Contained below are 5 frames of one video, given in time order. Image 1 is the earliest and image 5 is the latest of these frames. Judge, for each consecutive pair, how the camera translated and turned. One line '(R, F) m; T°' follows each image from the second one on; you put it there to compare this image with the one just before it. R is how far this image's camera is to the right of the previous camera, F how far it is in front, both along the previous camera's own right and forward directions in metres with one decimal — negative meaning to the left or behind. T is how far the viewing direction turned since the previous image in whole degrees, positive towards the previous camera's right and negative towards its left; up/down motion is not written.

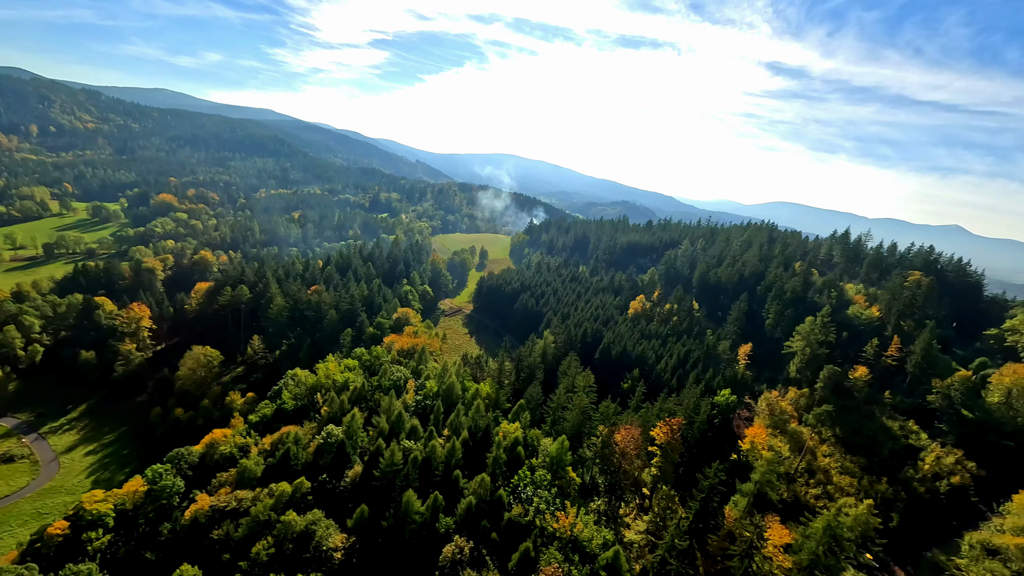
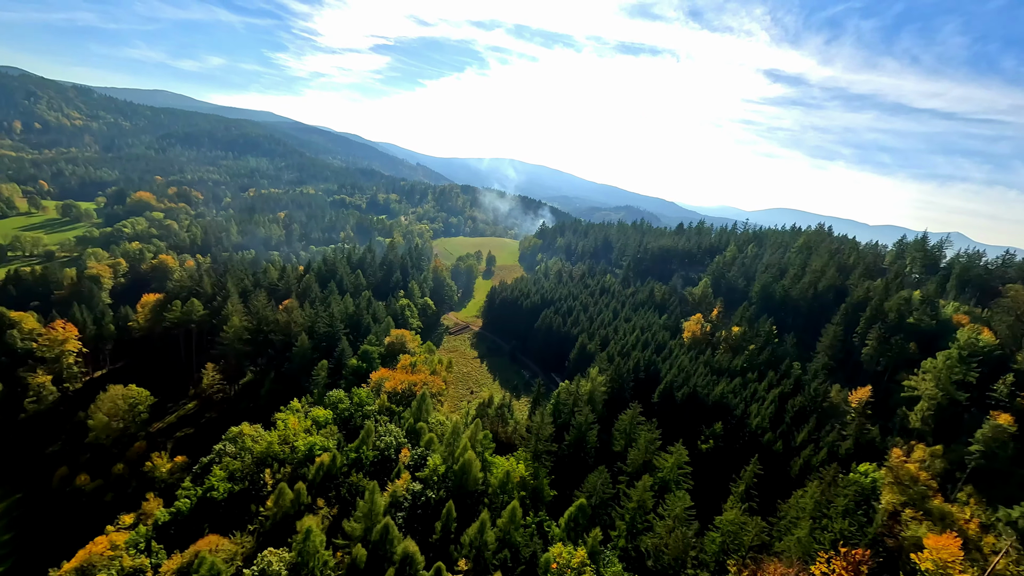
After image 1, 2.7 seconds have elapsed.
(-4.8, +21.8) m; 0°
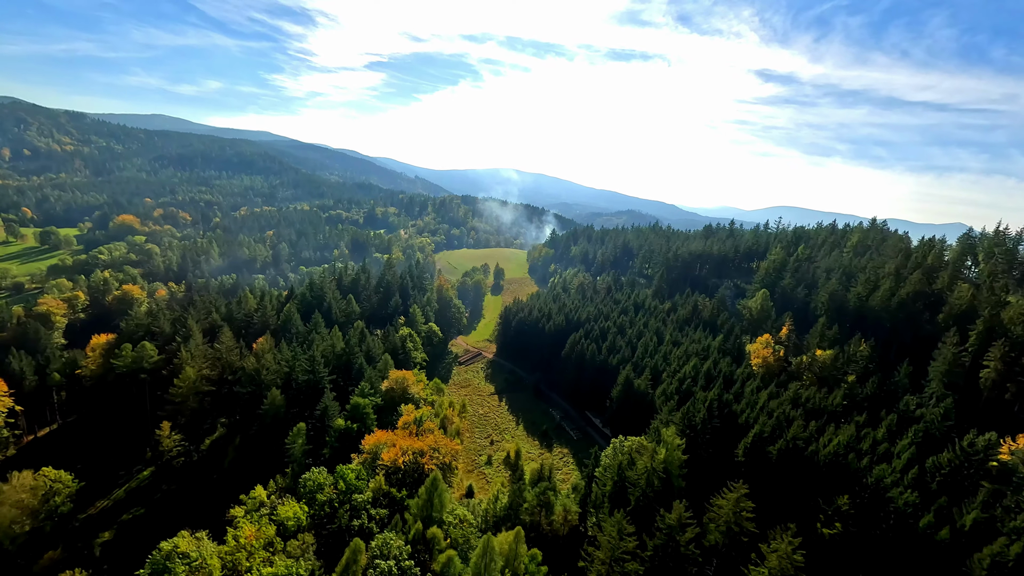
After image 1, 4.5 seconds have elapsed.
(-3.5, +15.5) m; 0°
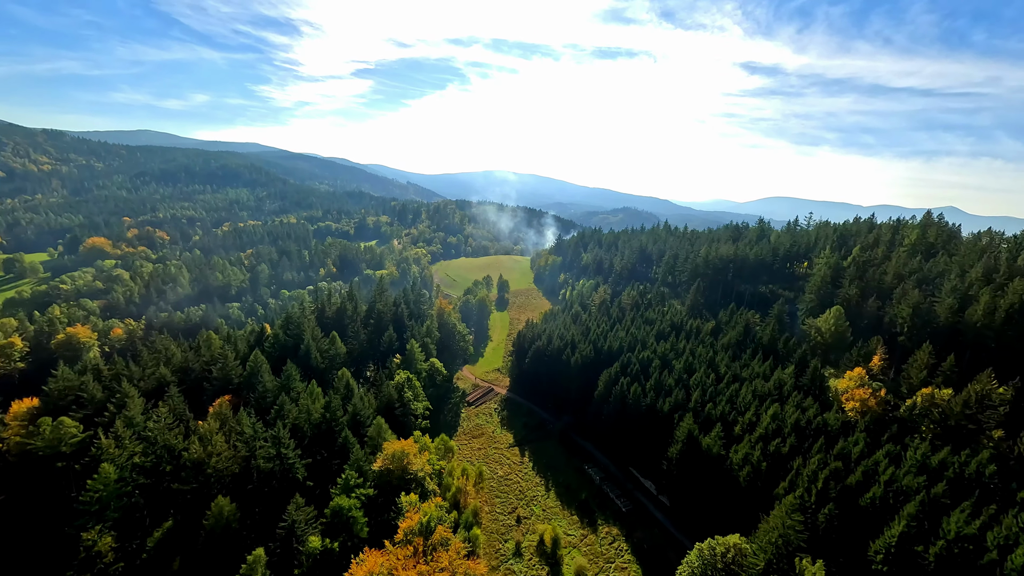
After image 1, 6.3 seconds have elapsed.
(-3.3, +14.6) m; 0°
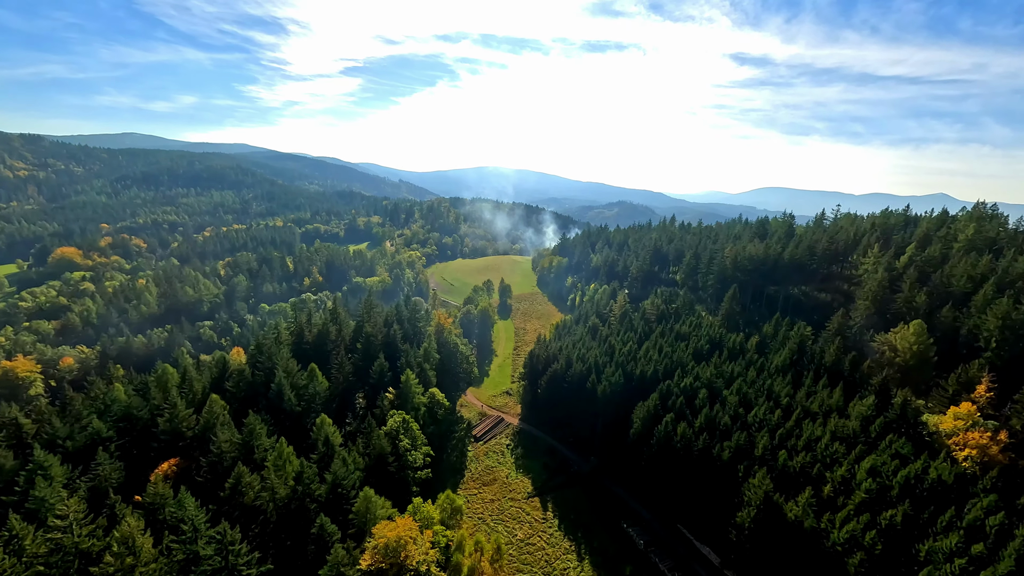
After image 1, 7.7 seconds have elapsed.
(-2.5, +11.6) m; +1°
